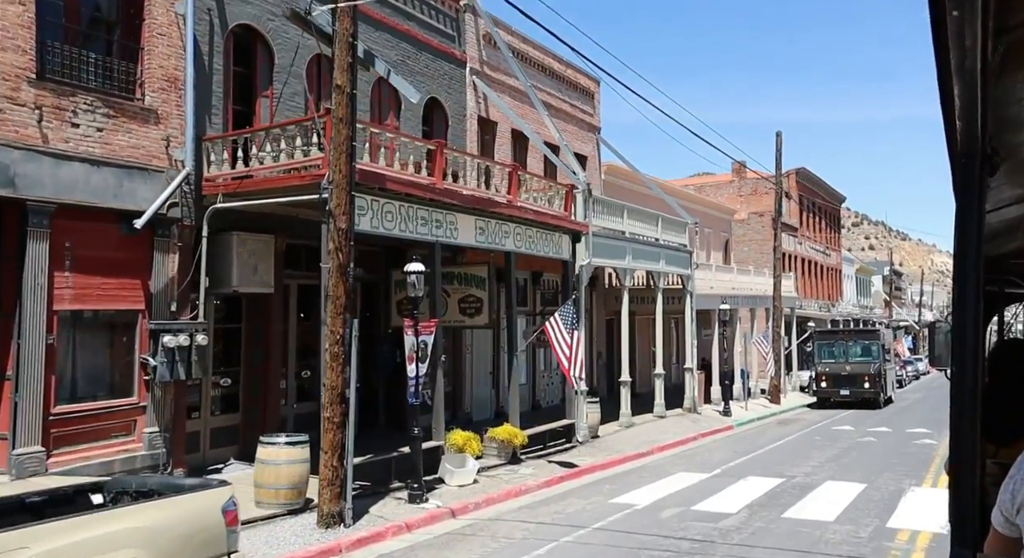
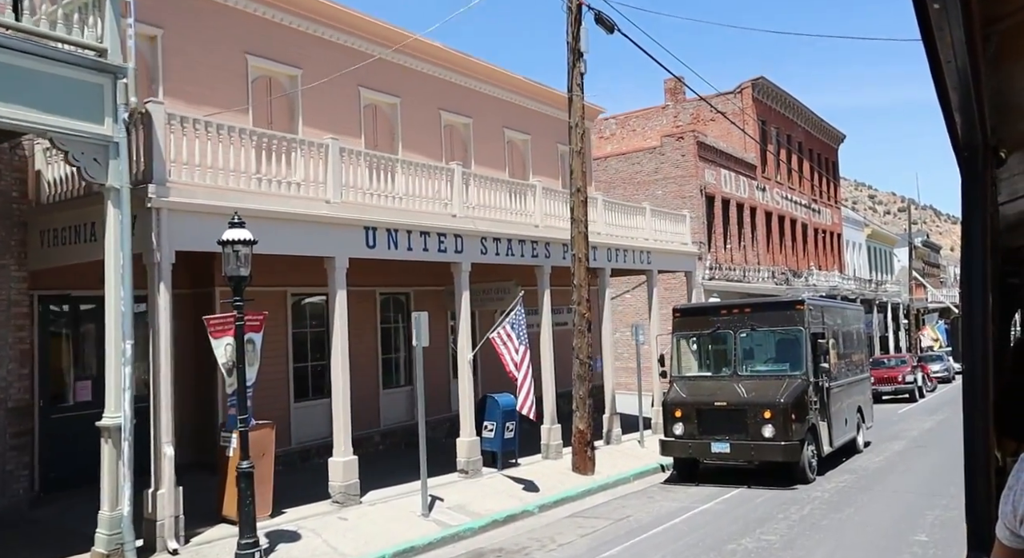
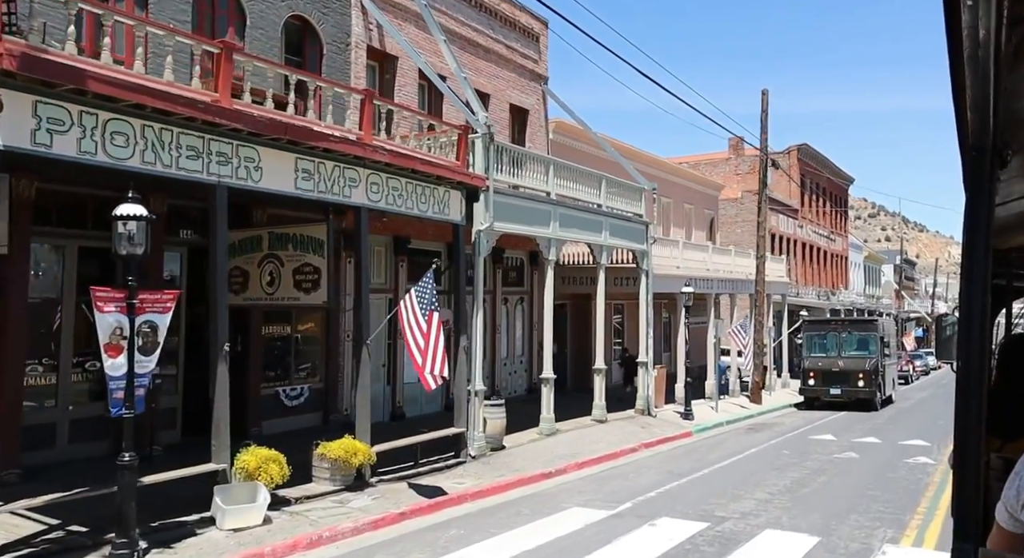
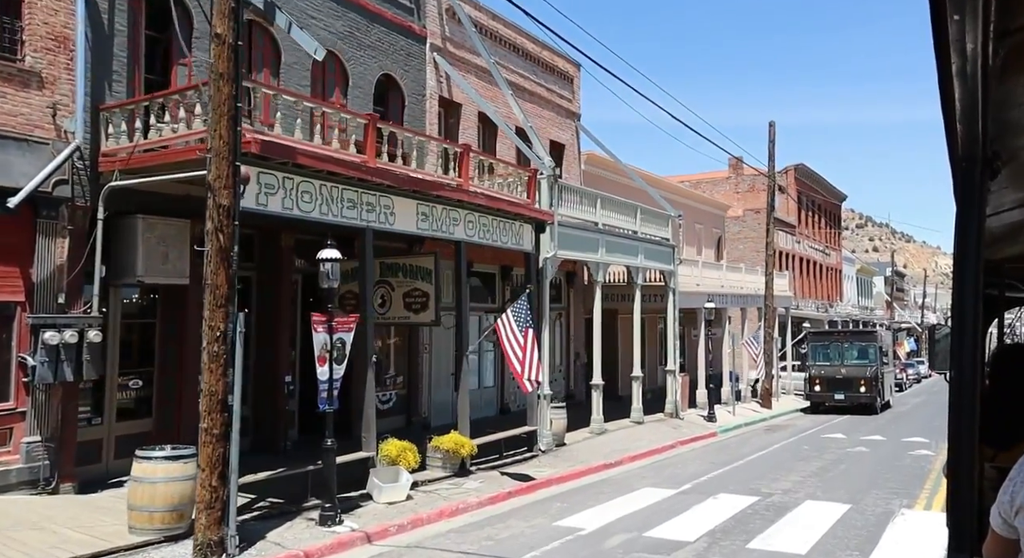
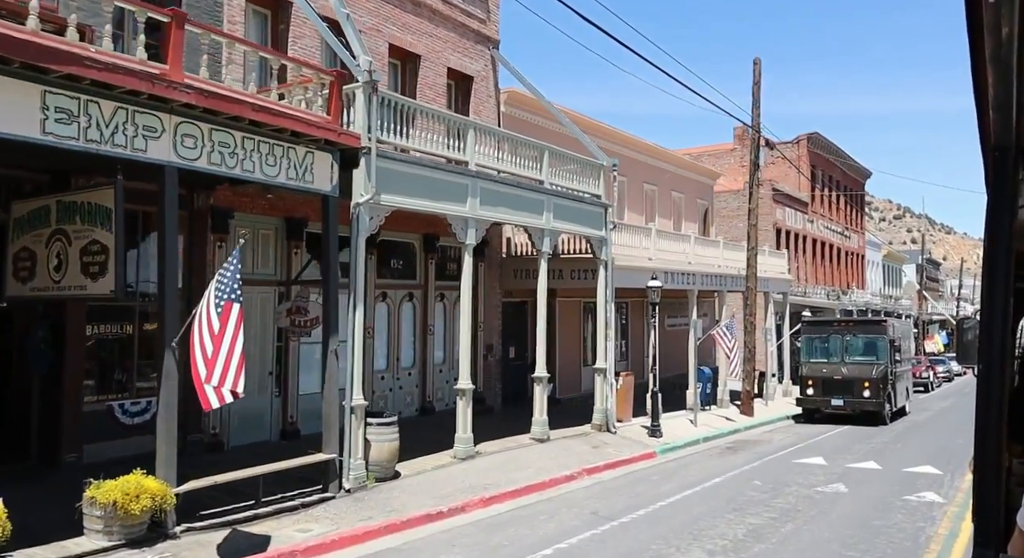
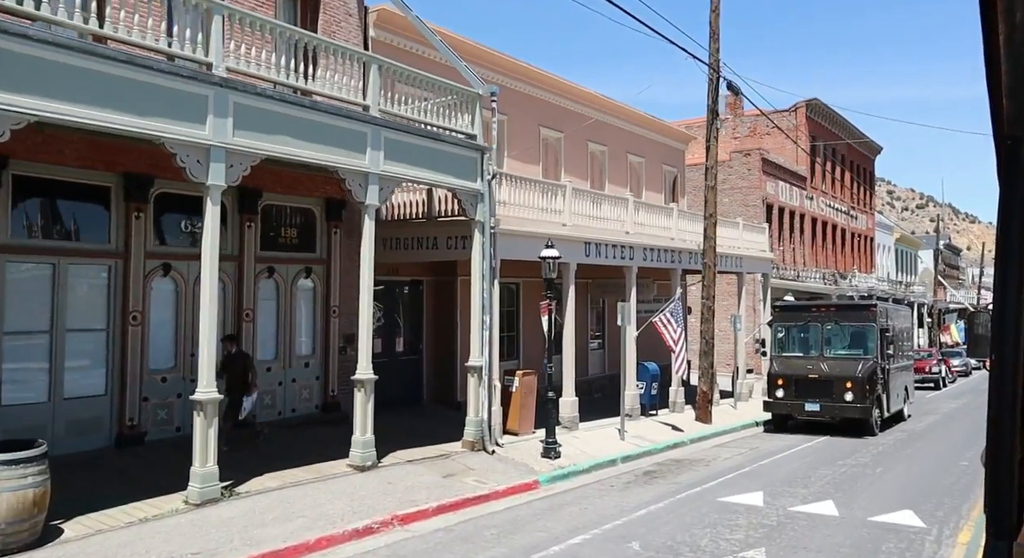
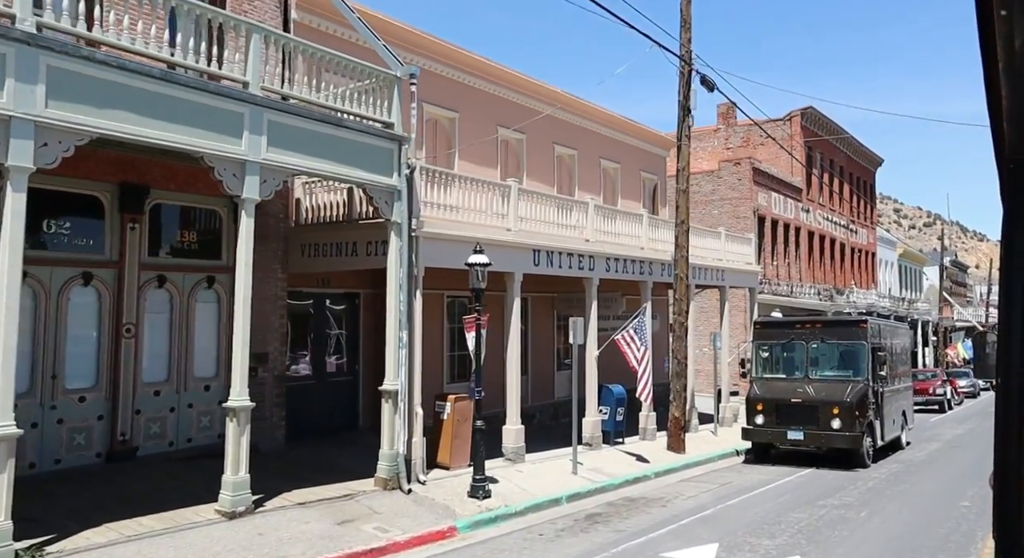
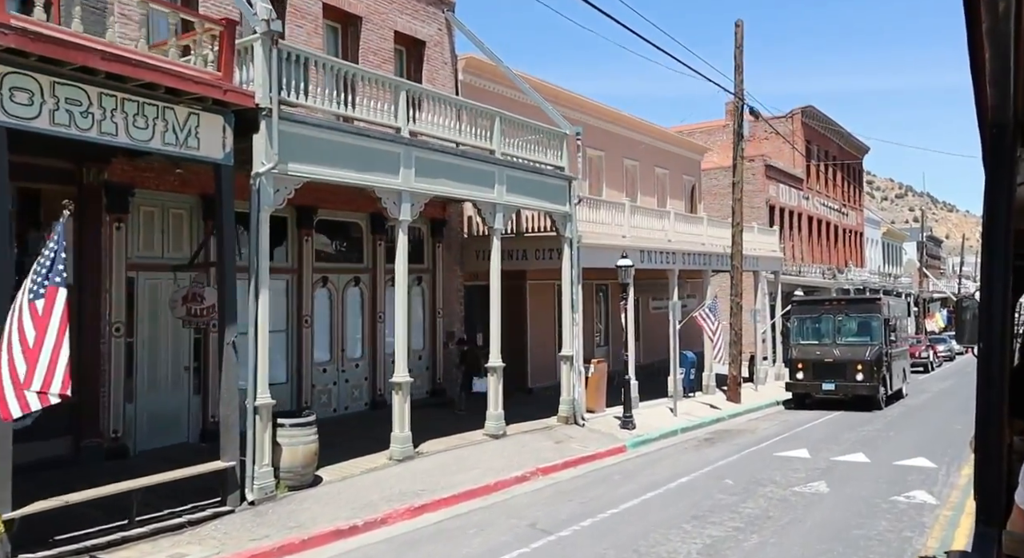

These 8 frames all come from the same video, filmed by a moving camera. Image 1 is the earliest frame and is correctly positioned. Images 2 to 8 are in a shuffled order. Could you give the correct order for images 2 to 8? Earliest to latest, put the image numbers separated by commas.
4, 3, 5, 8, 6, 7, 2
